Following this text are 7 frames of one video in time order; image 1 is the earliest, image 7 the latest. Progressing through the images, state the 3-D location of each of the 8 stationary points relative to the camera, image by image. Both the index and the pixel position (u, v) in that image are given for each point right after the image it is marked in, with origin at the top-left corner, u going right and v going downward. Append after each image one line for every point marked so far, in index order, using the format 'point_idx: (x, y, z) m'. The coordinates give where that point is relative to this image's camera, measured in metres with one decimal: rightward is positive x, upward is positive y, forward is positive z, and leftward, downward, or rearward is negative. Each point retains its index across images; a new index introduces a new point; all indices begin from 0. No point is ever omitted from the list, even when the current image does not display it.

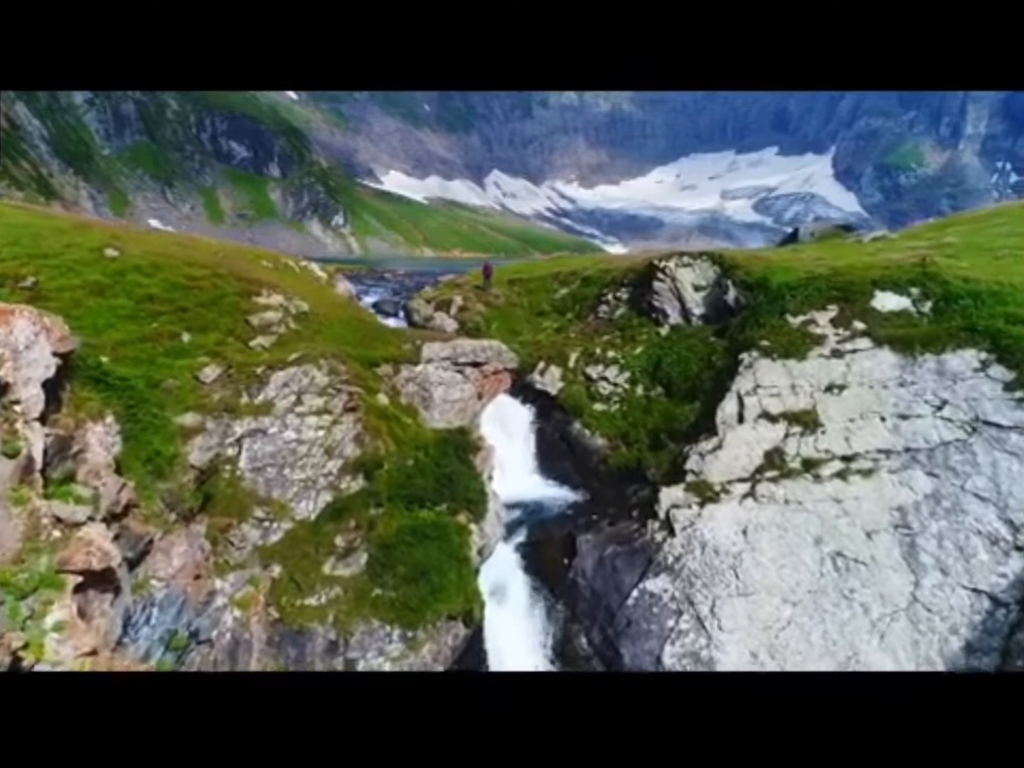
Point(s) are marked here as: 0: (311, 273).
0: (-3.5, +1.9, +12.1) m
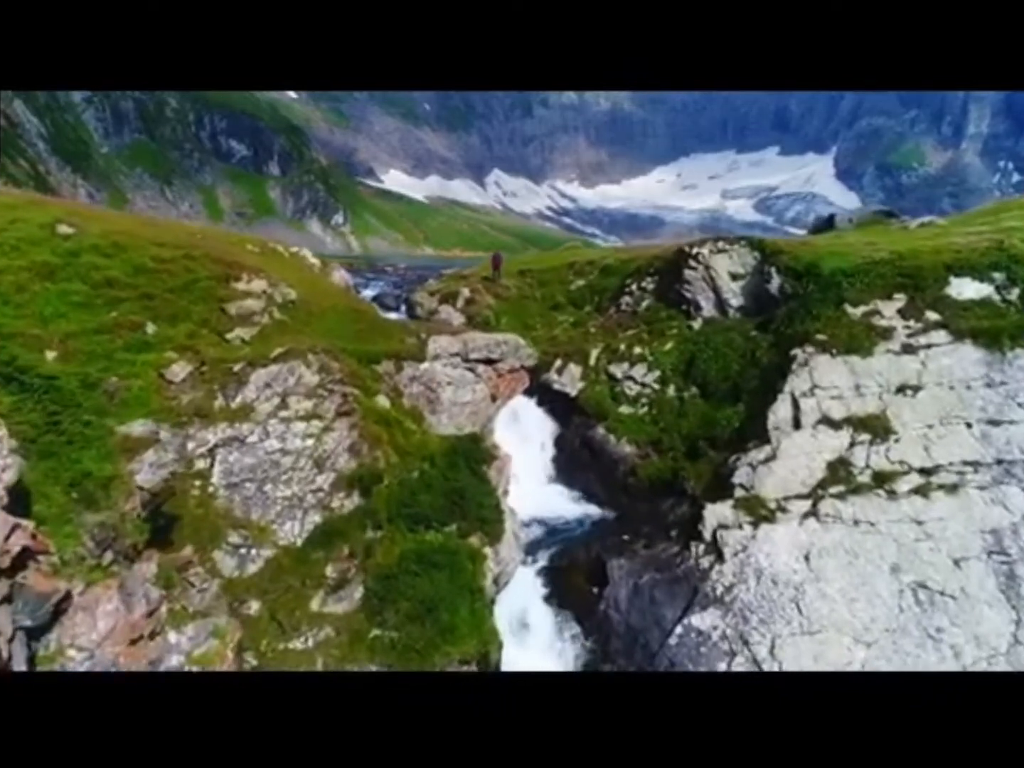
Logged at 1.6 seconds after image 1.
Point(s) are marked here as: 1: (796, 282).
0: (-3.2, +1.9, +10.7) m
1: (+4.3, +1.6, +10.3) m
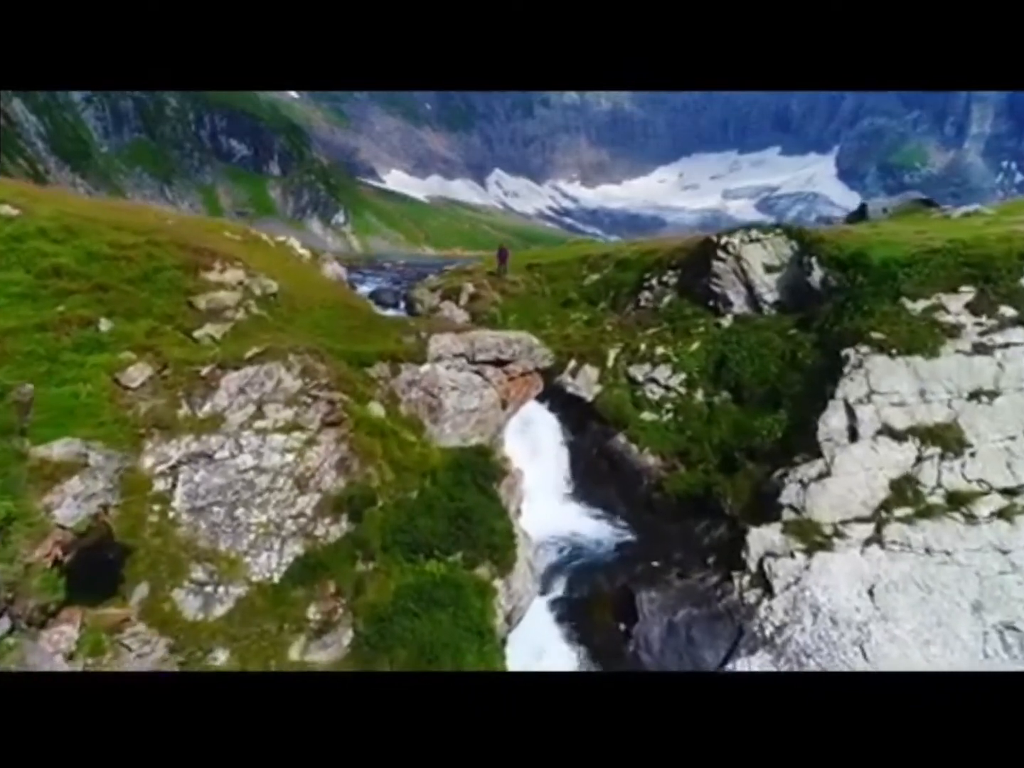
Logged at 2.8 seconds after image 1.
0: (-3.1, +1.8, +9.6) m
1: (+4.5, +1.5, +9.2) m
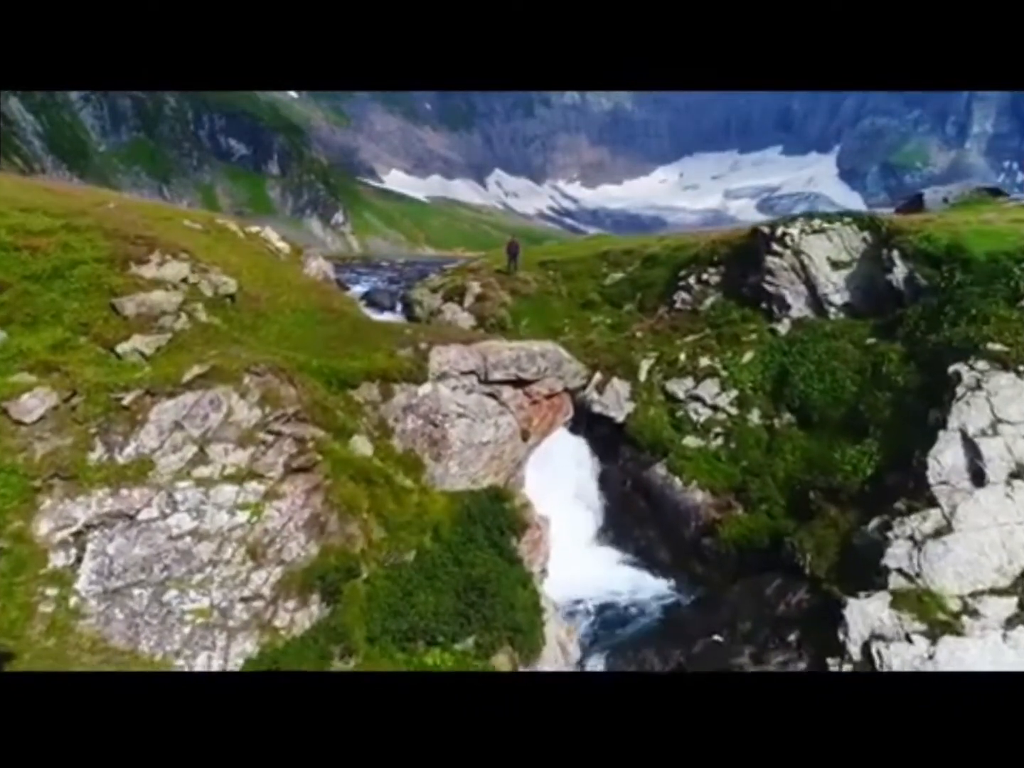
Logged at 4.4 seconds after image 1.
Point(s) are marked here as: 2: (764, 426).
0: (-2.9, +1.6, +7.9) m
1: (+4.7, +1.3, +7.5) m
2: (+2.9, -0.5, +7.9) m
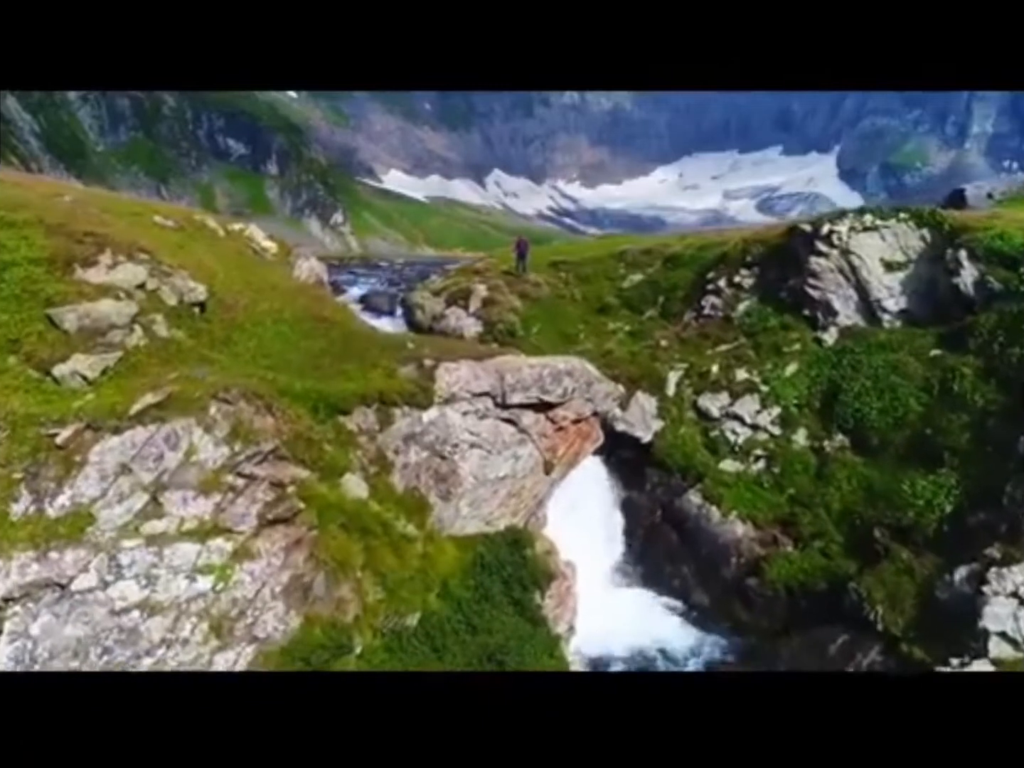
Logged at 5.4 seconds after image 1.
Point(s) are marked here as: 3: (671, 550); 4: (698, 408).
0: (-2.7, +1.4, +7.0) m
1: (+4.9, +1.1, +6.6) m
2: (+3.1, -0.7, +6.9) m
3: (+1.7, -1.7, +7.1) m
4: (+2.0, -0.3, +7.1) m
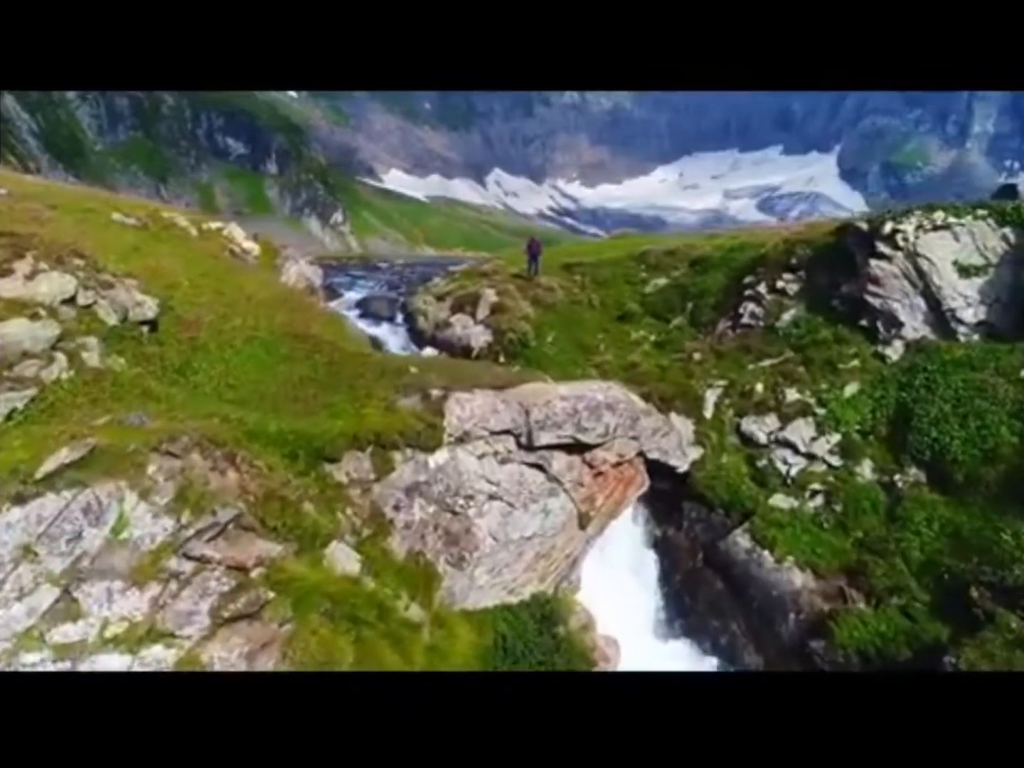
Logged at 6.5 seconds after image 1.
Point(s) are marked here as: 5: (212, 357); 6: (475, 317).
0: (-2.5, +1.2, +6.0) m
1: (+5.1, +0.9, +5.6) m
2: (+3.3, -0.9, +5.9) m
3: (+1.8, -1.9, +6.1) m
4: (+2.2, -0.5, +6.1) m
5: (-2.5, +0.2, +5.7) m
6: (-0.3, +0.6, +6.1) m
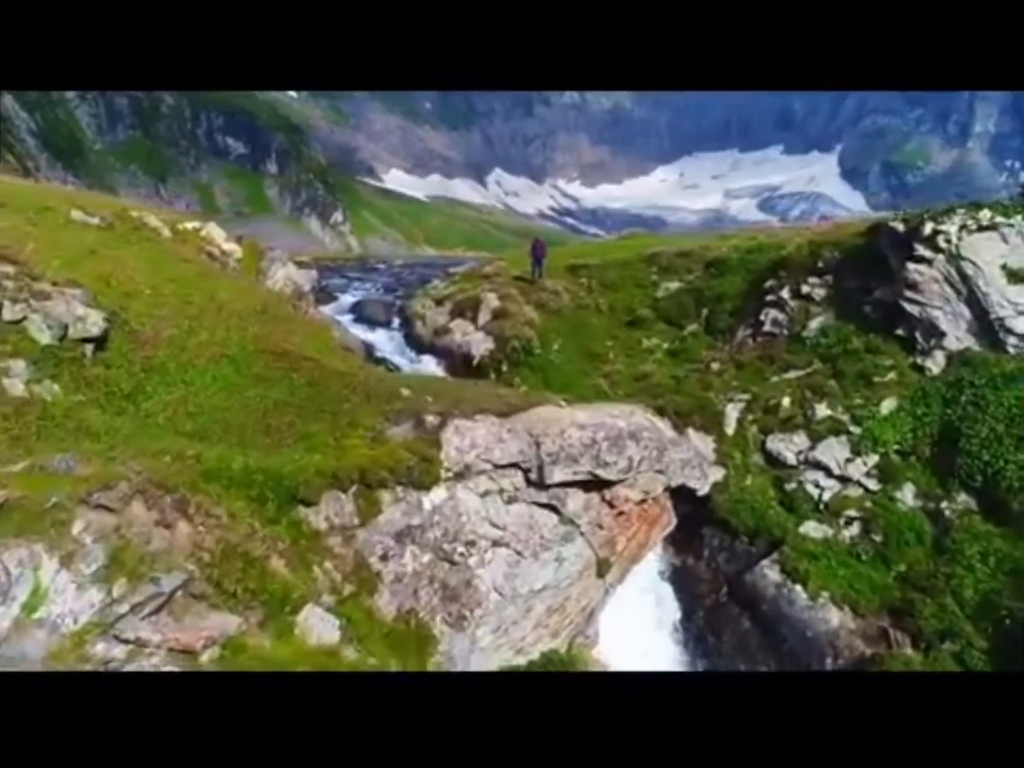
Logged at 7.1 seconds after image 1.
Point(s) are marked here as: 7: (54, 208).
0: (-2.5, +1.1, +5.4) m
1: (+5.1, +0.7, +5.0) m
2: (+3.3, -1.0, +5.3) m
3: (+1.9, -2.1, +5.5) m
4: (+2.2, -0.7, +5.5) m
5: (-2.5, +0.1, +5.2) m
6: (-0.2, +0.4, +5.5) m
7: (-3.6, +1.4, +5.4) m
